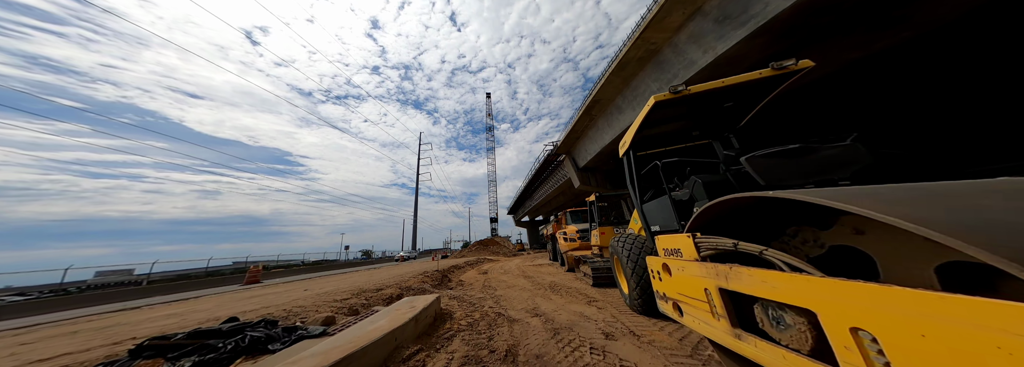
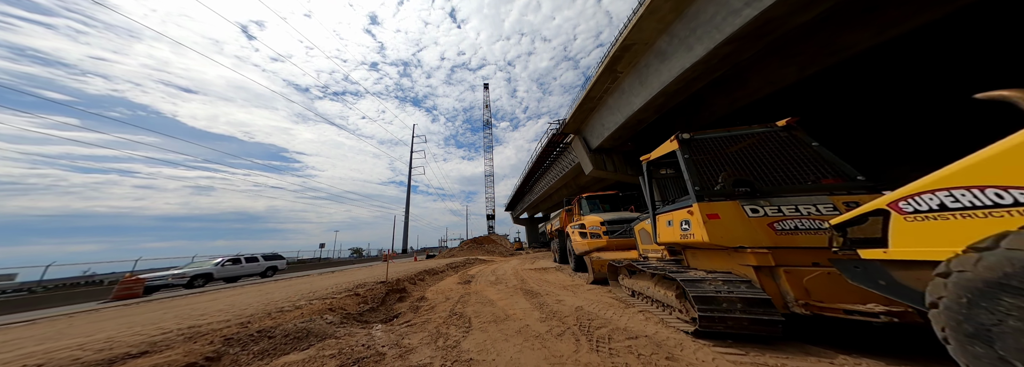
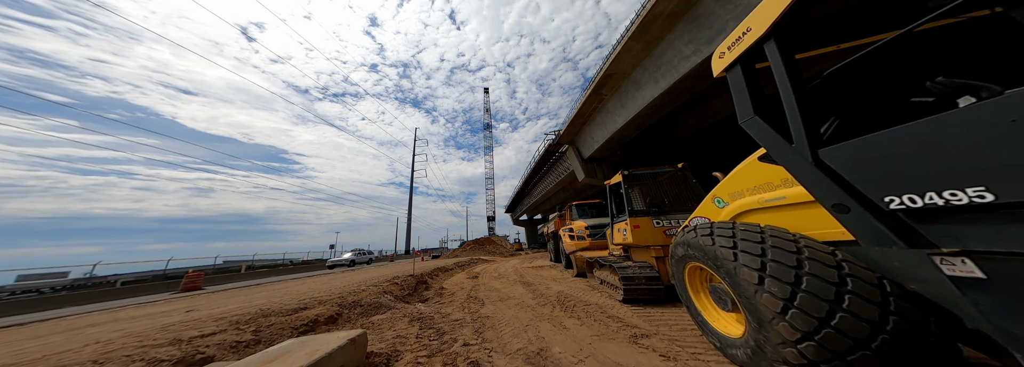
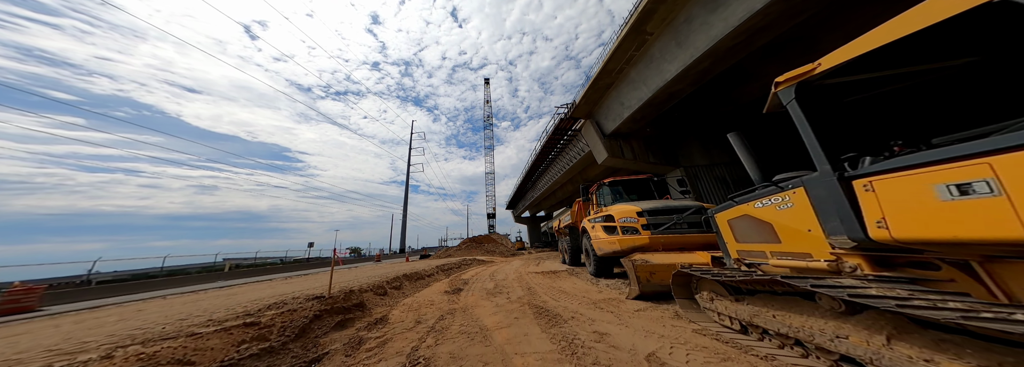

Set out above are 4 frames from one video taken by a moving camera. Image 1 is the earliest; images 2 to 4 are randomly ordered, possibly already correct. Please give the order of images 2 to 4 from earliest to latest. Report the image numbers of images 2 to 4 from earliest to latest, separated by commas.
3, 2, 4
